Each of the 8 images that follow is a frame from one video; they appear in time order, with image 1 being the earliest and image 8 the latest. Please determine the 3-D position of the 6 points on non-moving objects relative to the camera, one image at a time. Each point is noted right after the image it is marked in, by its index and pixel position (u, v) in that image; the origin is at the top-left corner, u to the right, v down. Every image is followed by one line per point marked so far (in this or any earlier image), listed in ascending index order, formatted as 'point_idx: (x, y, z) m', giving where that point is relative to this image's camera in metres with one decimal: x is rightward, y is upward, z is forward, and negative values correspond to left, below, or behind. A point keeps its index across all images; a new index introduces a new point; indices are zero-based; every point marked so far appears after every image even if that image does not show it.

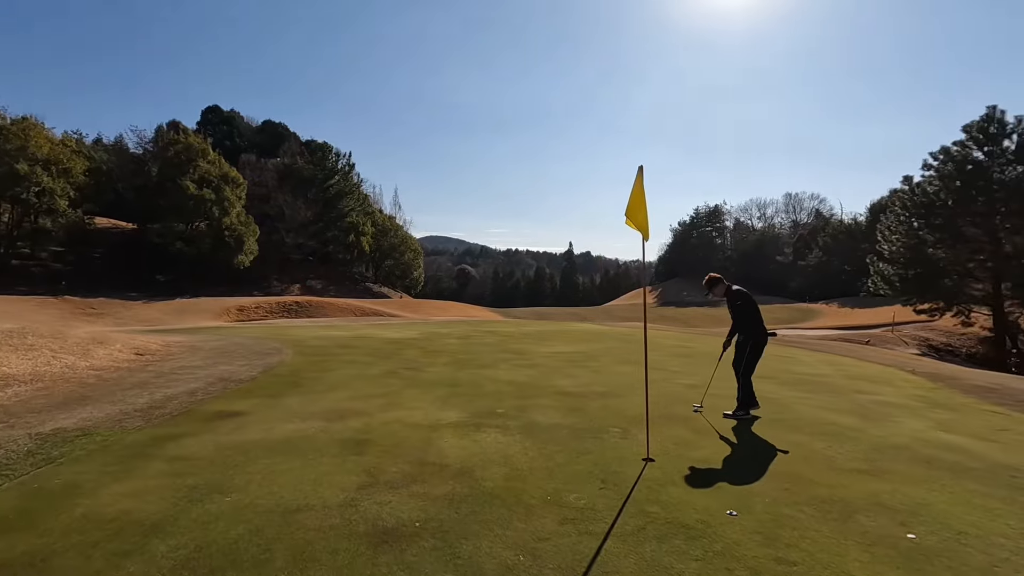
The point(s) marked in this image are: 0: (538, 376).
0: (+0.5, -1.6, +9.8) m
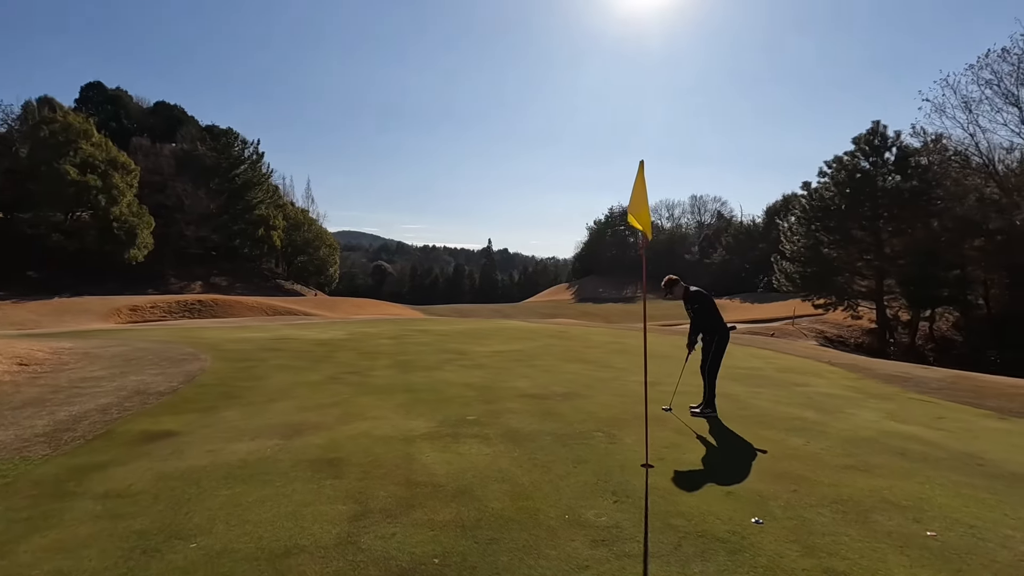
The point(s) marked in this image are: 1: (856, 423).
0: (-0.3, -1.6, +9.4) m
1: (+3.9, -1.5, +6.0) m
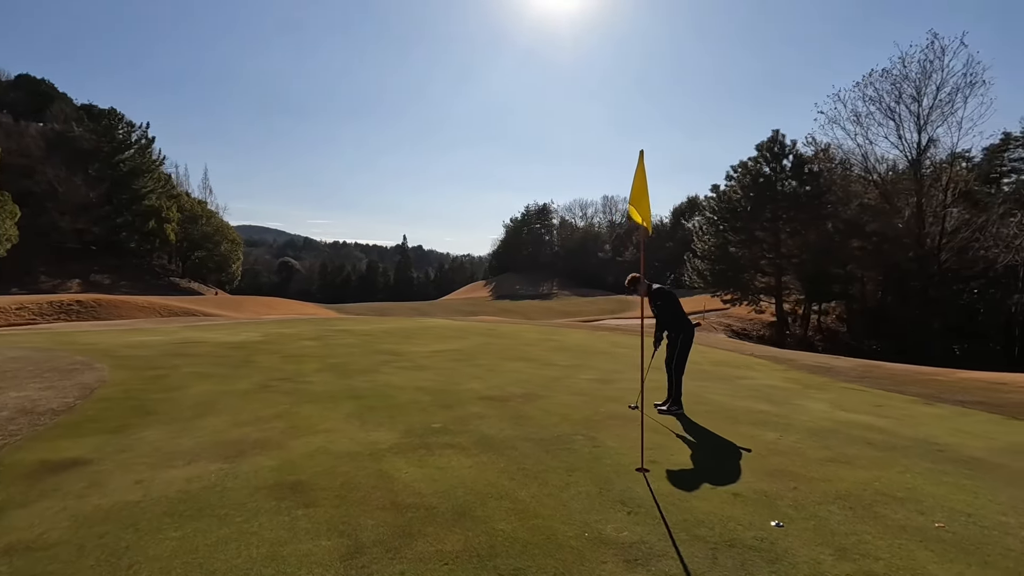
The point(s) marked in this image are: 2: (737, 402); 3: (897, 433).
0: (-1.2, -1.5, +9.0) m
1: (+3.5, -1.5, +6.3) m
2: (+2.9, -1.5, +7.0) m
3: (+3.9, -1.5, +5.3) m
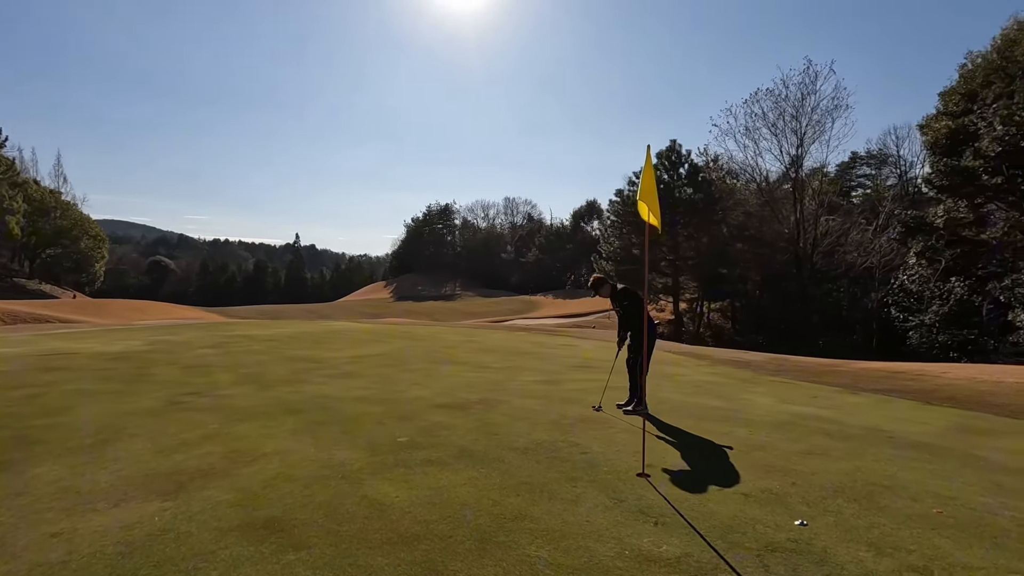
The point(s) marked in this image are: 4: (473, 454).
0: (-2.1, -1.5, +8.3) m
1: (+3.1, -1.5, +6.6) m
2: (+2.4, -1.5, +7.2) m
3: (+3.6, -1.4, +5.7) m
4: (-0.3, -1.4, +4.6) m
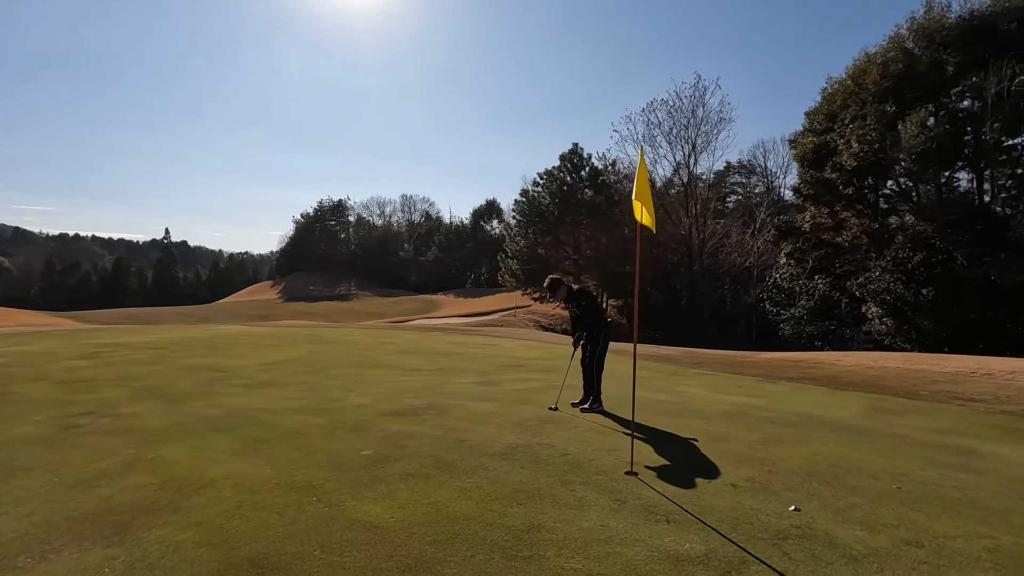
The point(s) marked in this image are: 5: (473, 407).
0: (-2.9, -1.6, +7.7) m
1: (+2.5, -1.4, +6.9) m
2: (+1.7, -1.5, +7.4) m
3: (+3.1, -1.4, +6.2) m
4: (-0.5, -1.4, +4.4) m
5: (-0.5, -1.5, +6.7) m
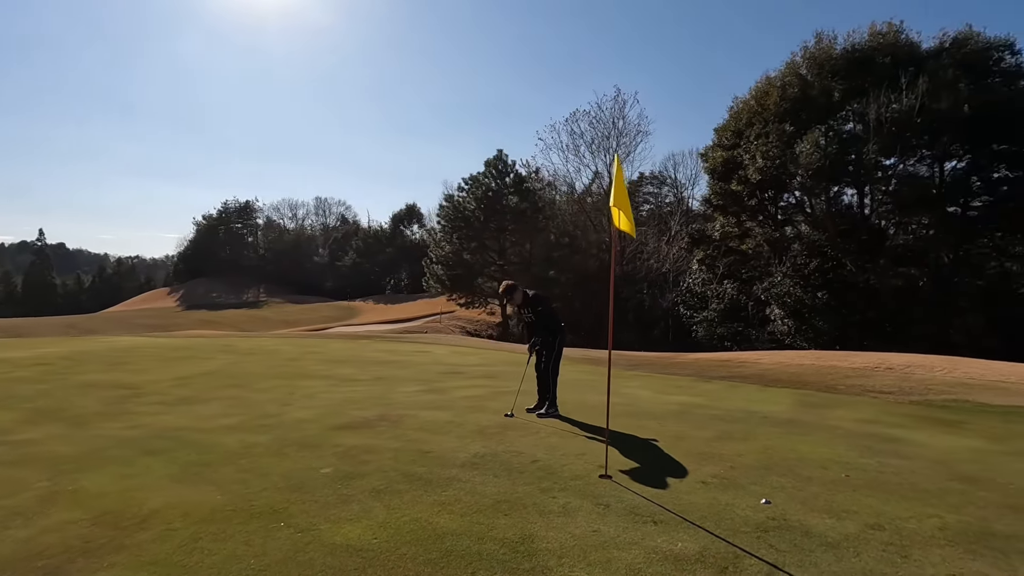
0: (-3.6, -1.6, +7.1) m
1: (+1.8, -1.5, +7.2) m
2: (+1.0, -1.5, +7.5) m
3: (+2.6, -1.5, +6.6) m
4: (-0.7, -1.5, +4.2) m
5: (-1.1, -1.6, +6.5) m
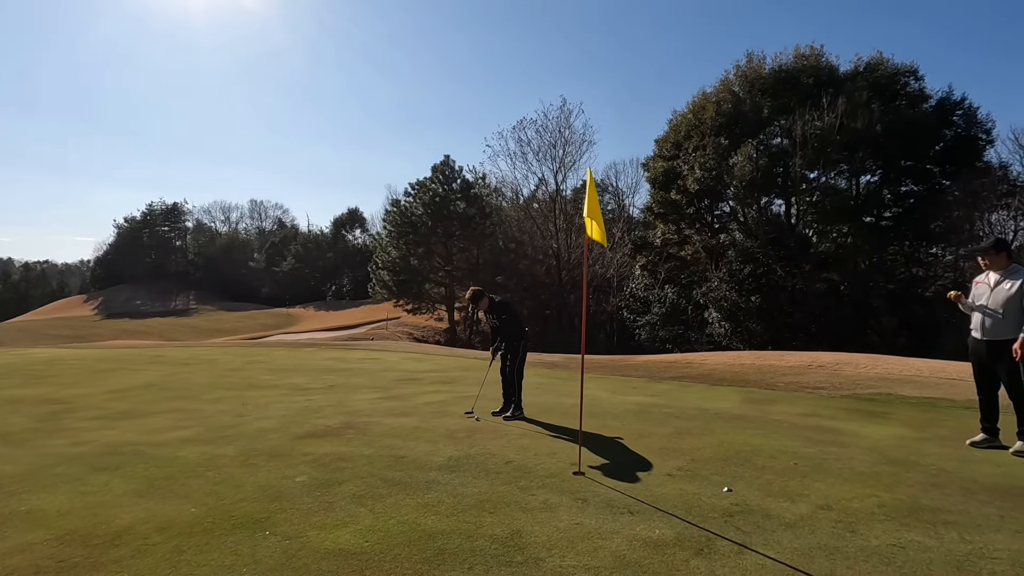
0: (-4.1, -1.7, +6.9) m
1: (+1.3, -1.6, +7.5) m
2: (+0.4, -1.6, +7.7) m
3: (+2.2, -1.5, +7.0) m
4: (-0.9, -1.6, +4.3) m
5: (-1.5, -1.6, +6.5) m
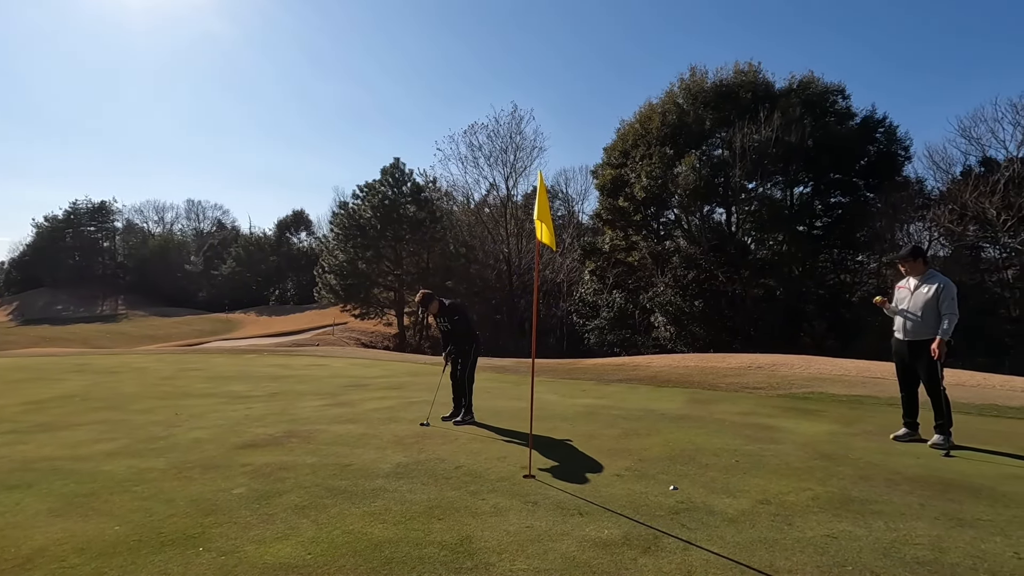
0: (-4.7, -1.8, +6.4) m
1: (+0.6, -1.6, +7.6) m
2: (-0.3, -1.7, +7.7) m
3: (+1.5, -1.6, +7.1) m
4: (-1.3, -1.6, +4.2) m
5: (-2.1, -1.7, +6.3) m
